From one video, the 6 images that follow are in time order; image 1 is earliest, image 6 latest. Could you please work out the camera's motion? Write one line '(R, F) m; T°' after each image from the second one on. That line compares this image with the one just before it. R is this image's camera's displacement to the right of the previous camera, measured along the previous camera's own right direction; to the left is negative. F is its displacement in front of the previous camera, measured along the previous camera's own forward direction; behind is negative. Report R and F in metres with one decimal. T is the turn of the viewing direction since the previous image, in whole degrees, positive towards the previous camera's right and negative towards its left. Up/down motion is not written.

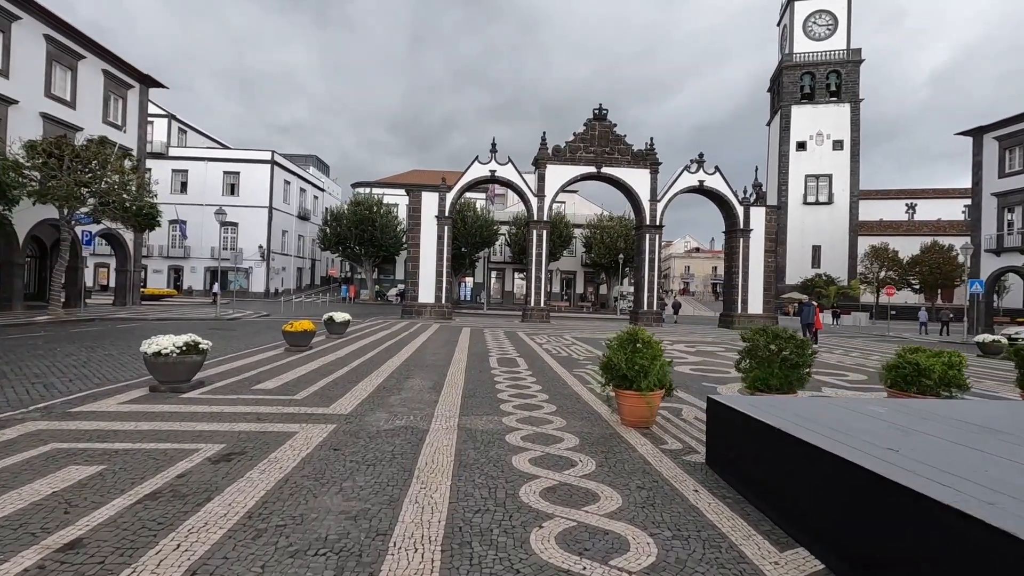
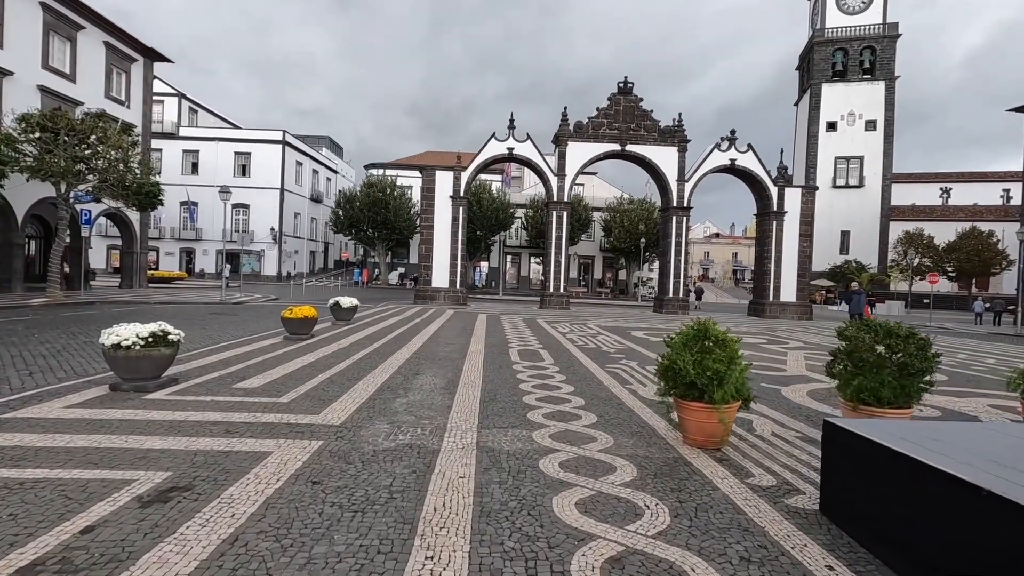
(-0.2, +1.3) m; -2°
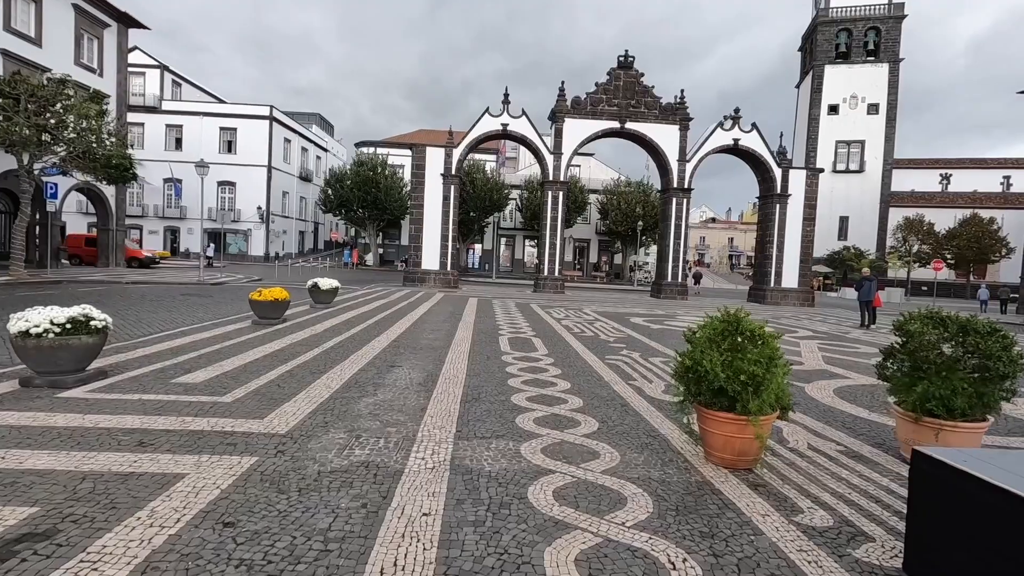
(+0.1, +0.9) m; +1°
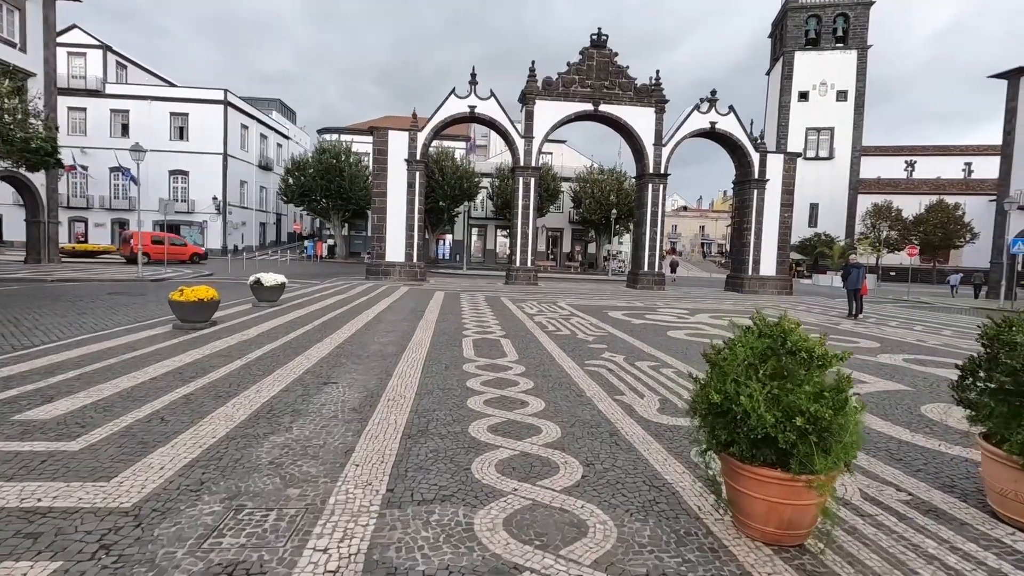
(+0.1, +1.2) m; +3°
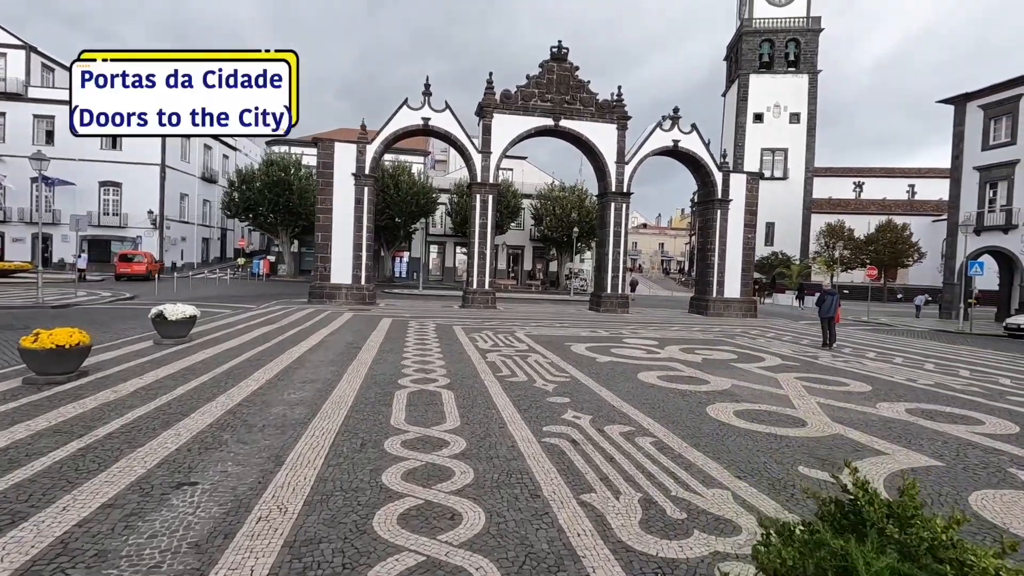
(+0.2, +1.4) m; +4°
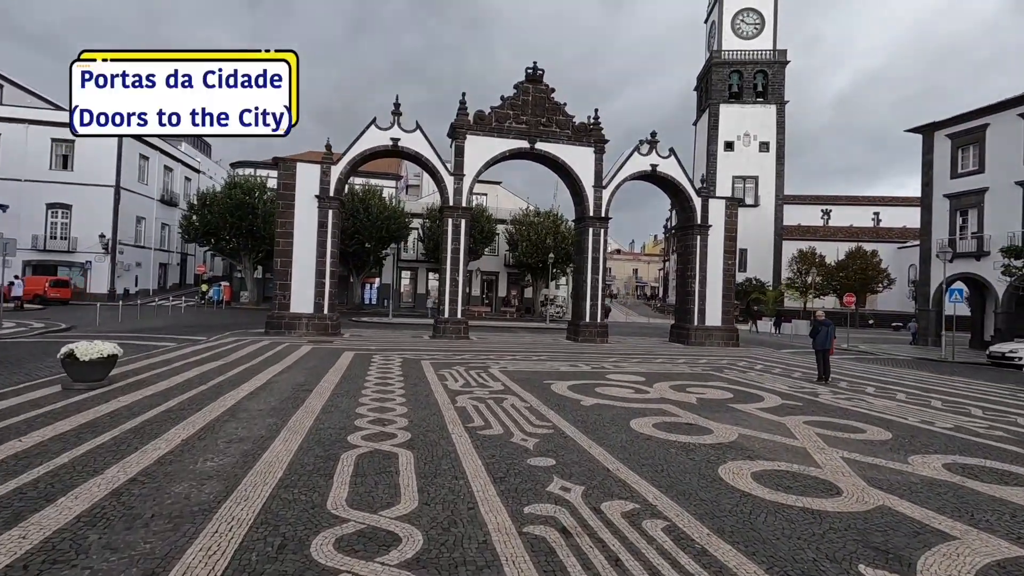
(0.0, +1.2) m; +3°
